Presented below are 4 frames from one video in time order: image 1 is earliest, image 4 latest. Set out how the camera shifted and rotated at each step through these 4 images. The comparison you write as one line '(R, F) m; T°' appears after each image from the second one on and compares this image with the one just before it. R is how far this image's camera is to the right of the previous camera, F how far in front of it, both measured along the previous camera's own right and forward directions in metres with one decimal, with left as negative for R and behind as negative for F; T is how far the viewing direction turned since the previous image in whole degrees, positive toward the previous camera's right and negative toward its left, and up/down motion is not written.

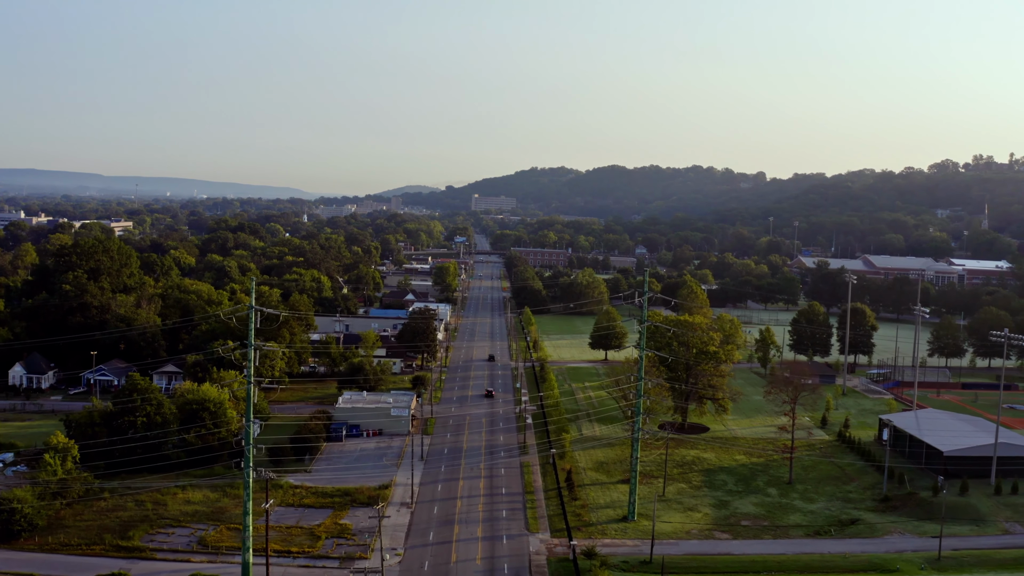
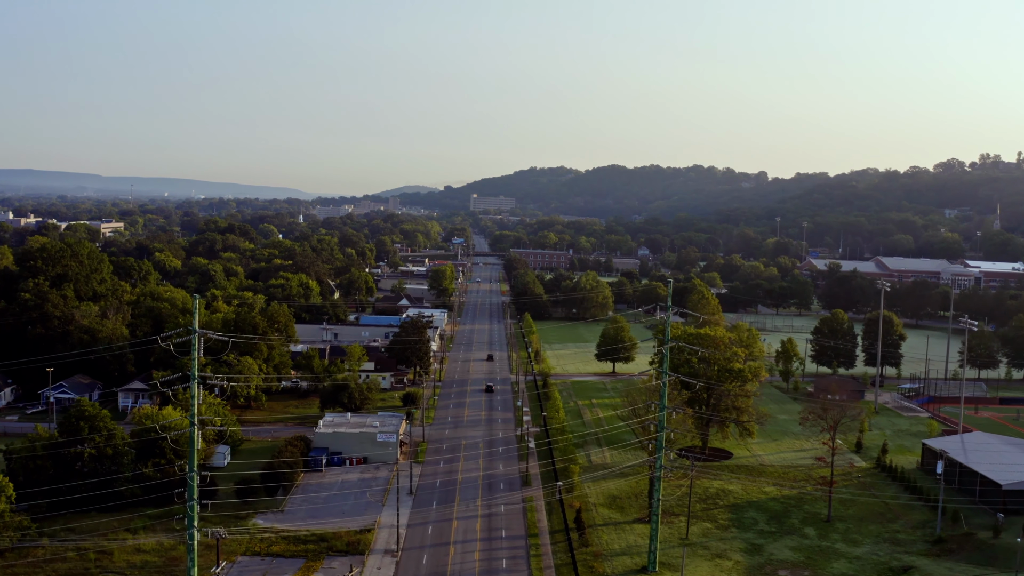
(0.0, +2.7) m; 0°
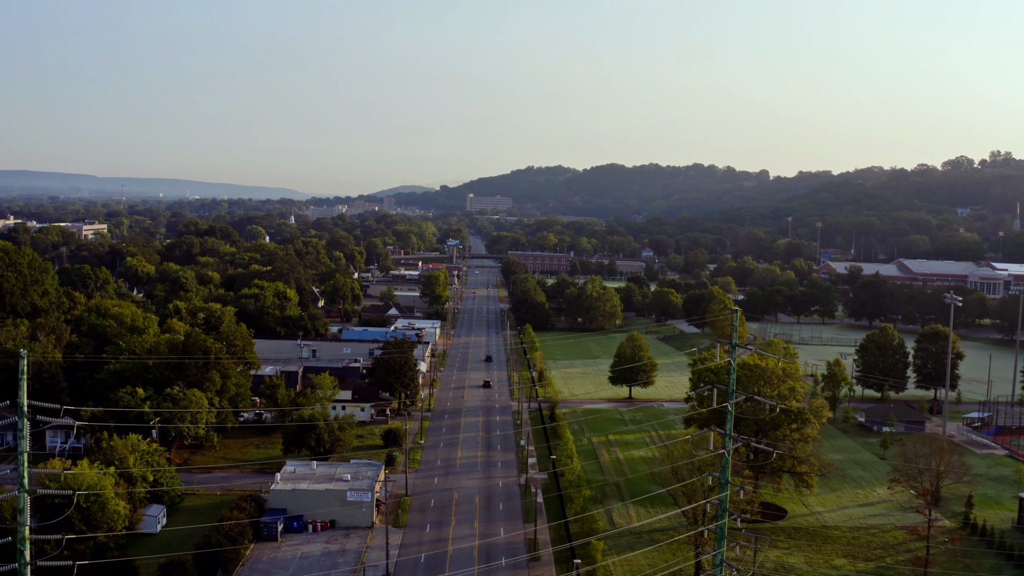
(-0.1, +4.5) m; 0°
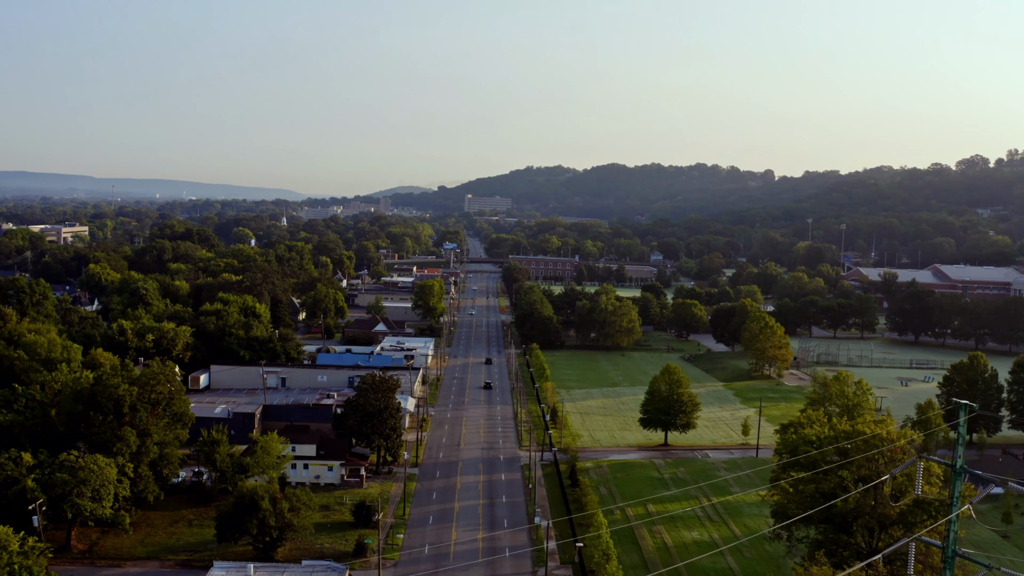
(-0.3, +5.5) m; 0°
